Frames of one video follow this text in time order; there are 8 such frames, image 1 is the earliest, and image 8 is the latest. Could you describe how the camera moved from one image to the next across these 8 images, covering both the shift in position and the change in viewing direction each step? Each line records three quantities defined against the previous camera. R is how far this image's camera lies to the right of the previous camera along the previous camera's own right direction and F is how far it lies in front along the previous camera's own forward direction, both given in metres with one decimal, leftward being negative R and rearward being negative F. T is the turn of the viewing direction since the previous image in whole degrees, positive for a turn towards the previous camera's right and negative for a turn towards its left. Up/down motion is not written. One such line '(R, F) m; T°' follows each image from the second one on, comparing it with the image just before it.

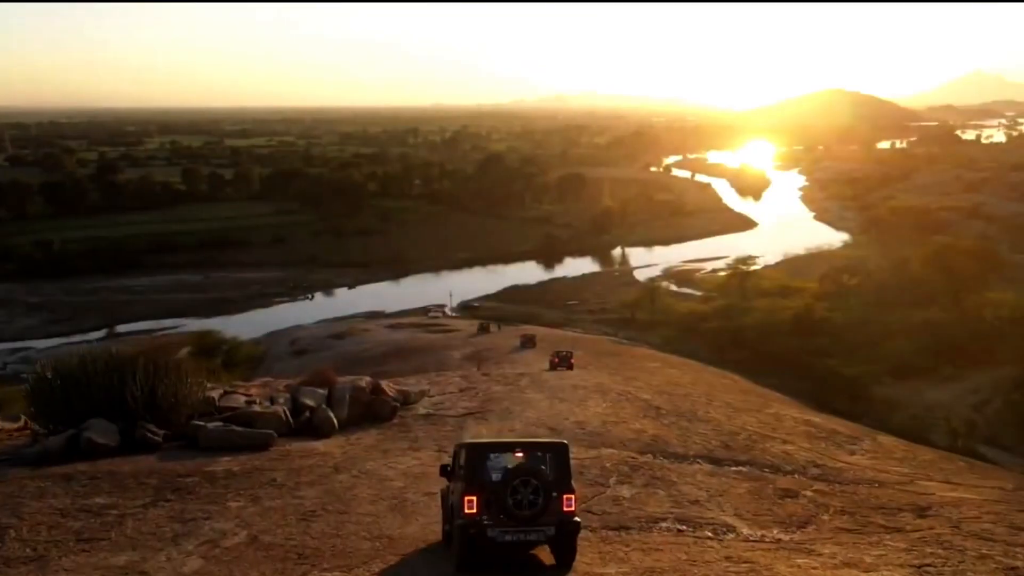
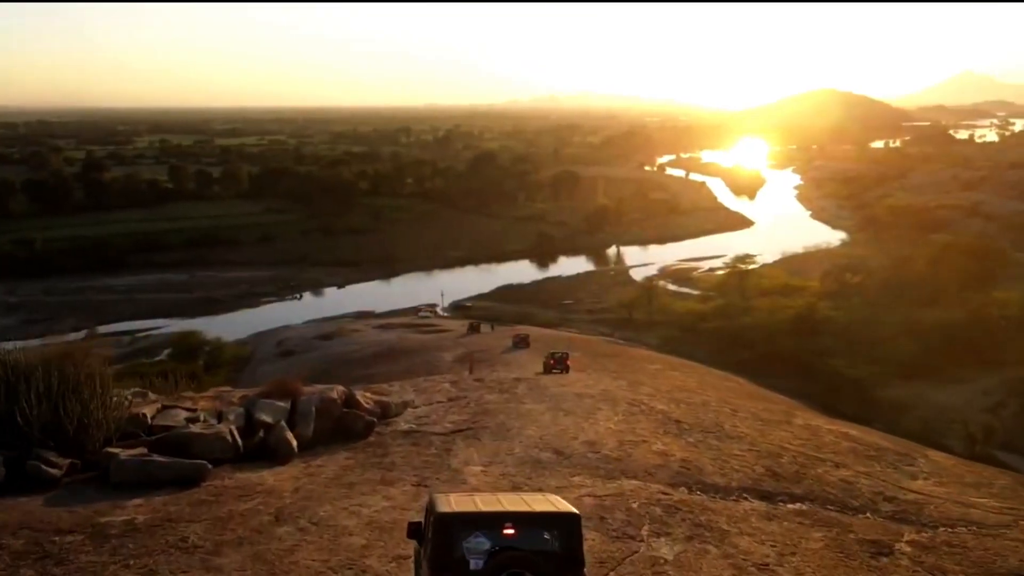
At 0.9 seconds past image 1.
(0.0, +1.3) m; +1°
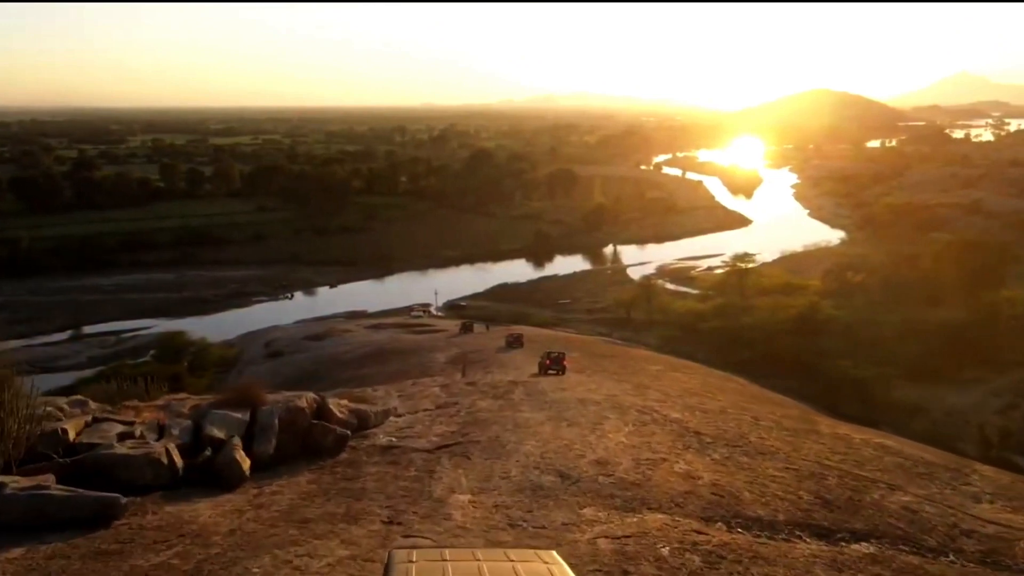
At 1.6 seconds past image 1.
(0.0, +1.0) m; 0°
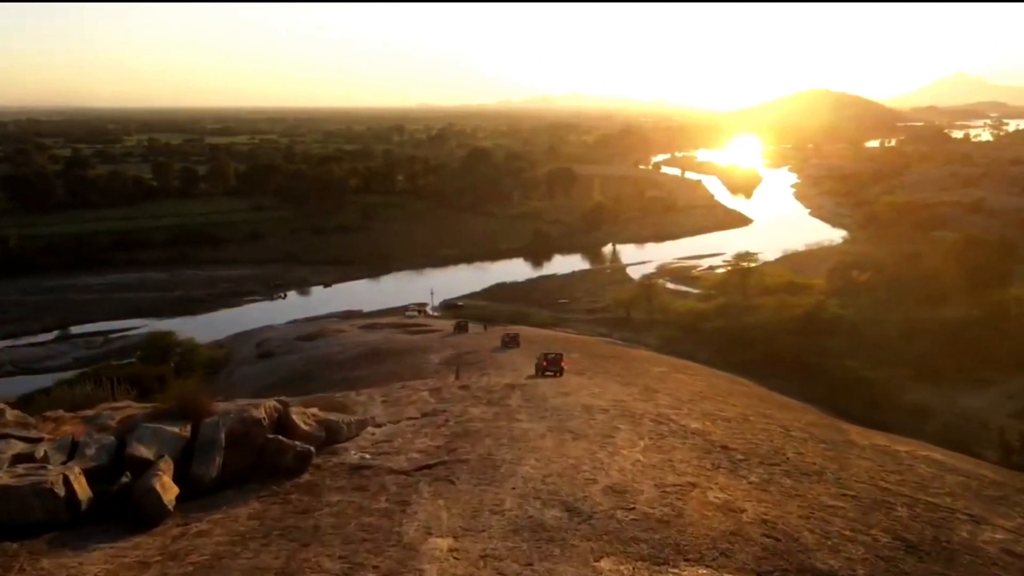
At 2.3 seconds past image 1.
(0.0, +1.0) m; 0°
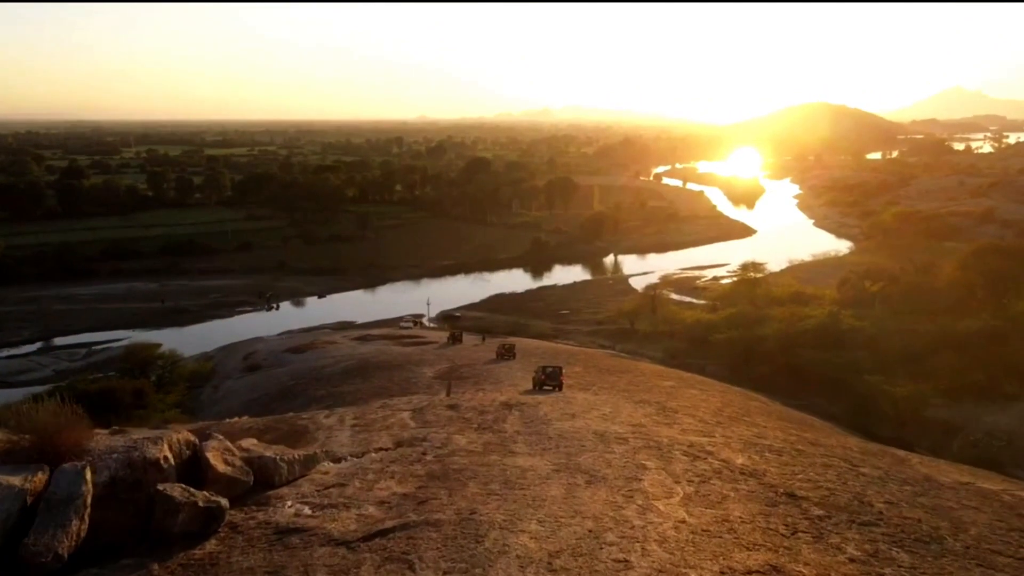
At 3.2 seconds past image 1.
(0.0, +1.5) m; 0°
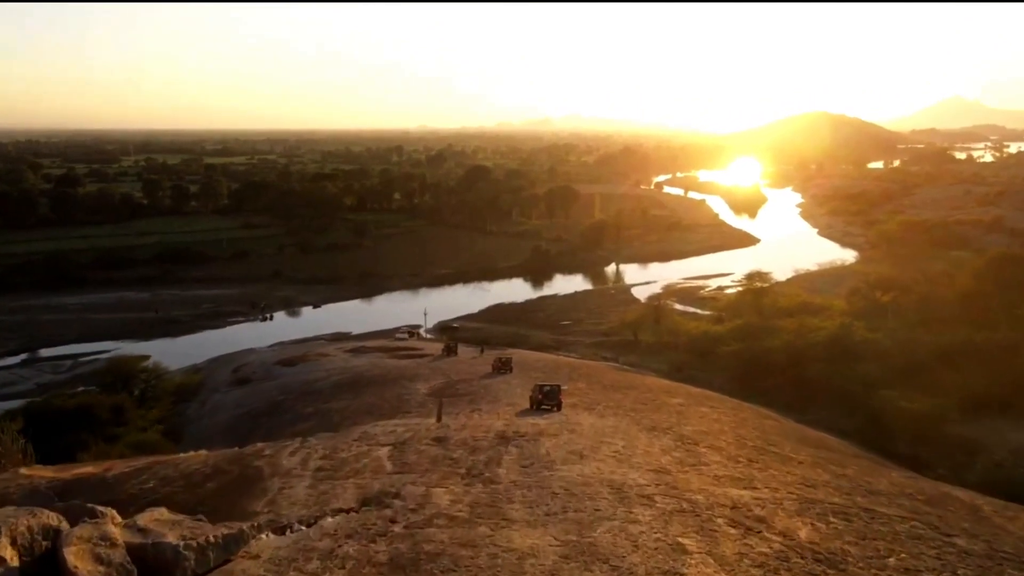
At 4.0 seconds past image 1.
(0.0, +1.2) m; 0°
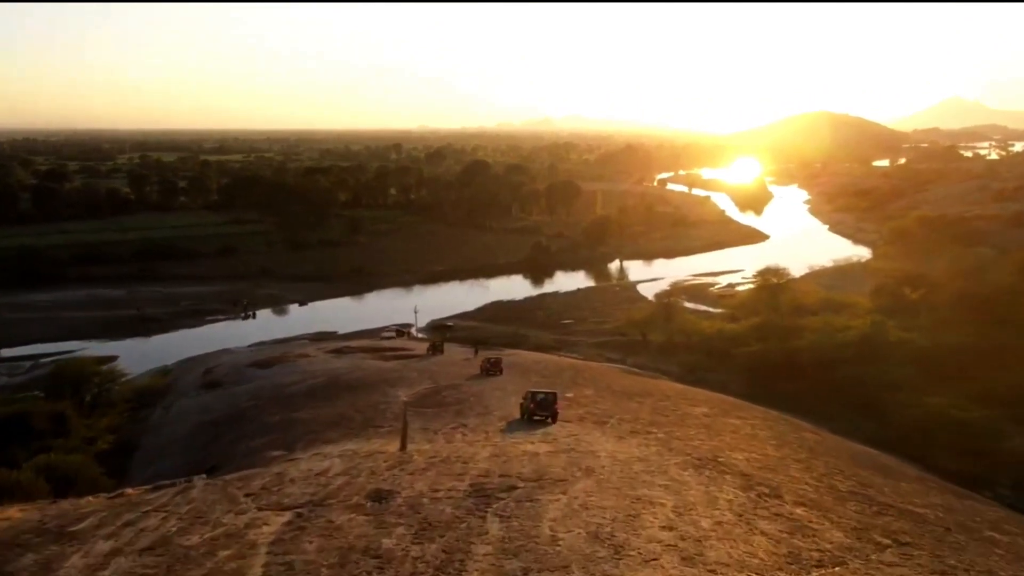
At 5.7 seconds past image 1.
(+0.1, +3.0) m; 0°
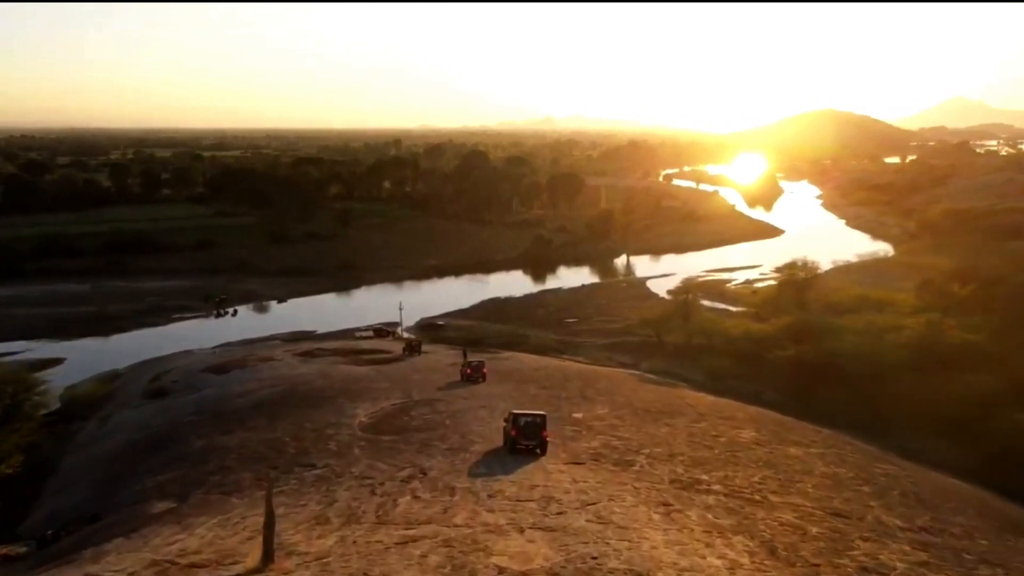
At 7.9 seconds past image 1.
(+0.2, +4.1) m; 0°
